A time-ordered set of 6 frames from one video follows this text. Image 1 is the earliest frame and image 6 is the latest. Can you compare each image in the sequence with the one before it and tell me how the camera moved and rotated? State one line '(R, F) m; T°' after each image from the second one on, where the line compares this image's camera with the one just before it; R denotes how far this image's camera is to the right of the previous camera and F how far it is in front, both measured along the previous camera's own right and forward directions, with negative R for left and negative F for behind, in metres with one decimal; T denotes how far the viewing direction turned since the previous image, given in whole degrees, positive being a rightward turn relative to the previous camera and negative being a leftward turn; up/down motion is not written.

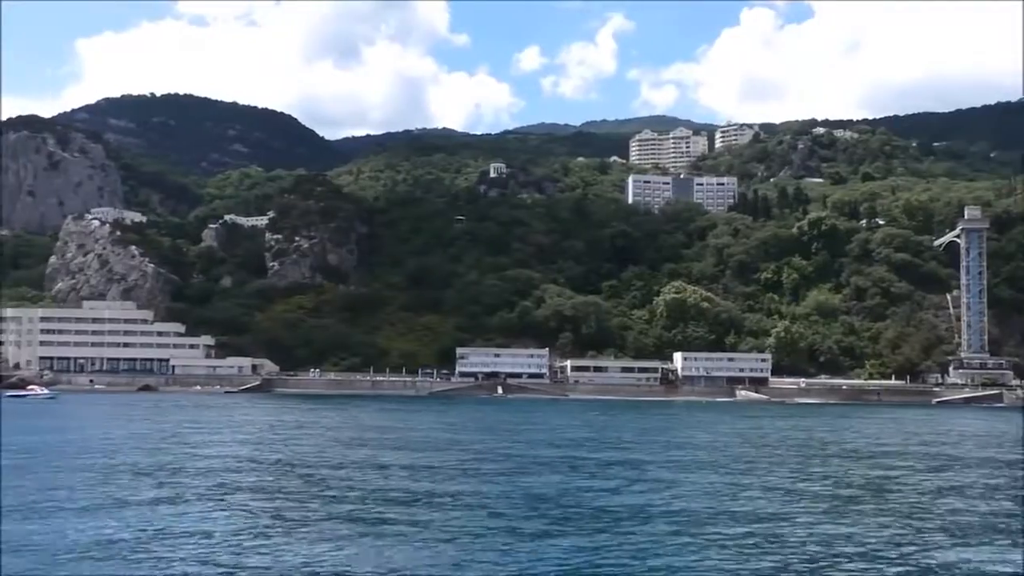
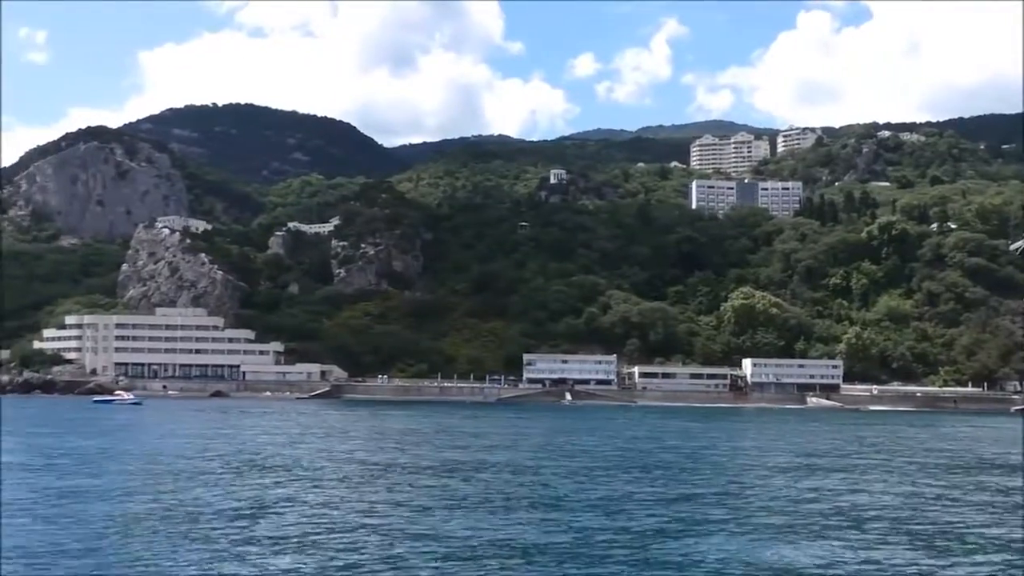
(-1.5, 0.0) m; -2°
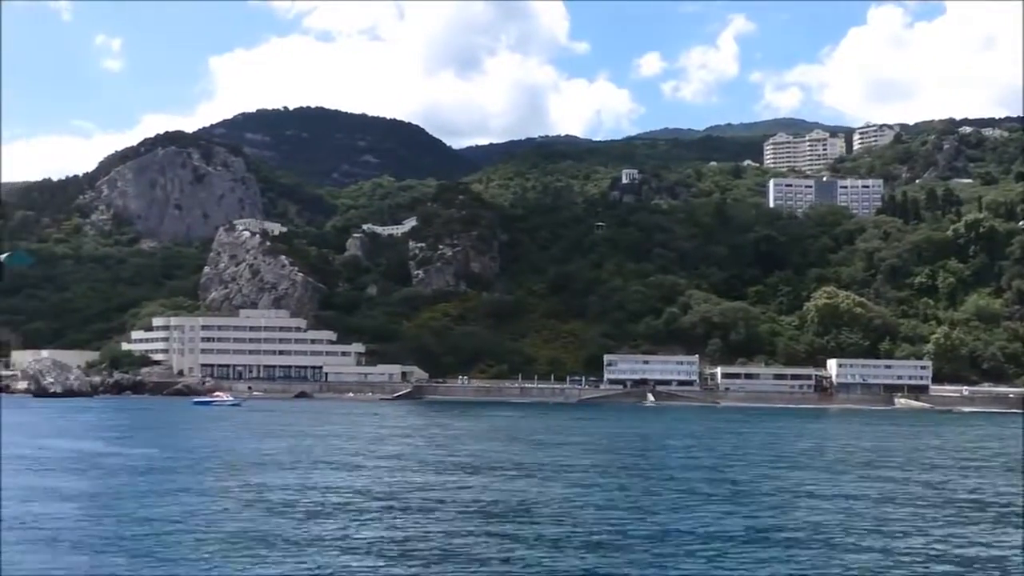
(-1.8, 0.0) m; -3°
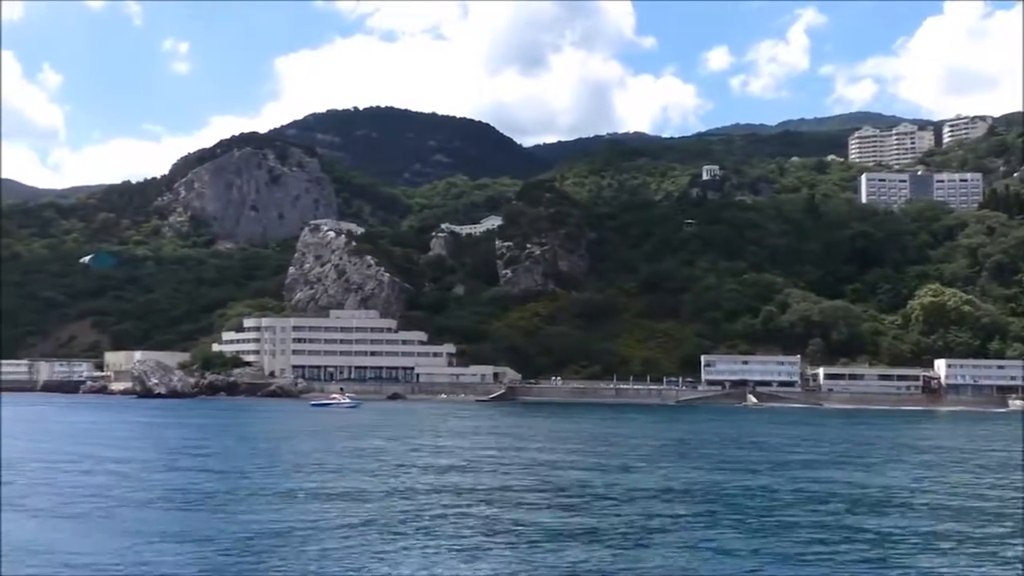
(-3.6, +1.0) m; -2°
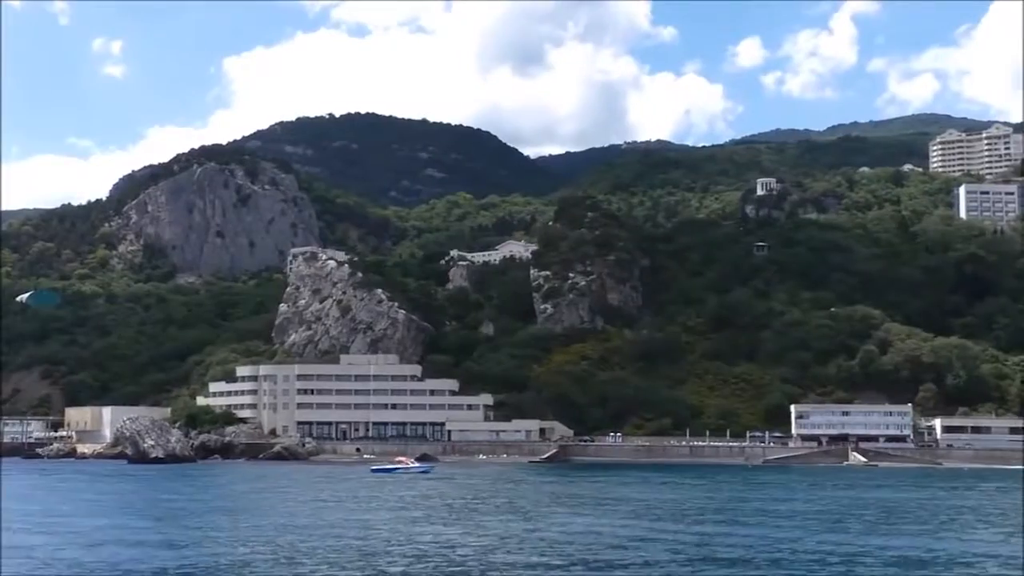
(-4.6, +10.4) m; +2°
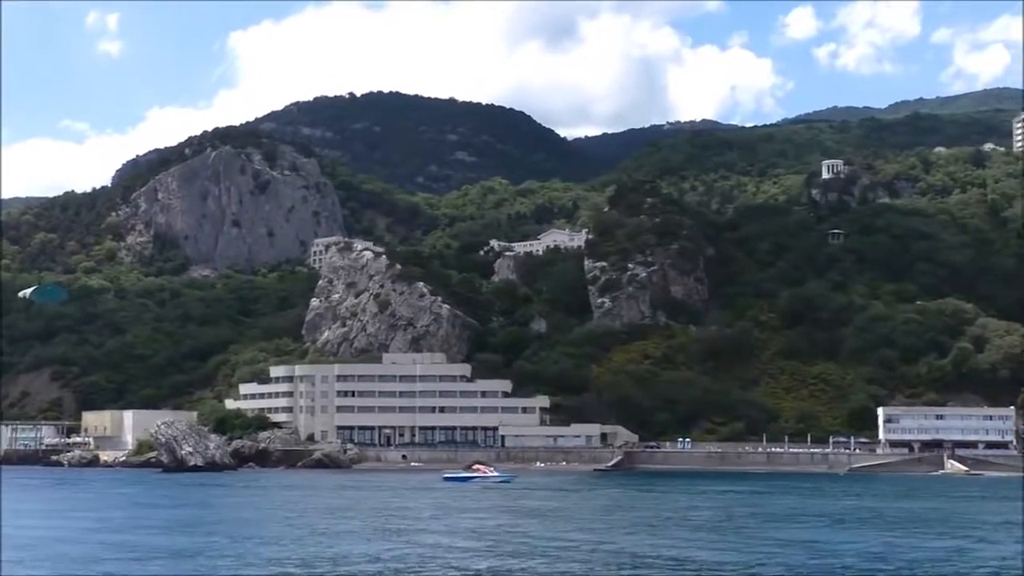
(-2.4, +4.2) m; -1°
